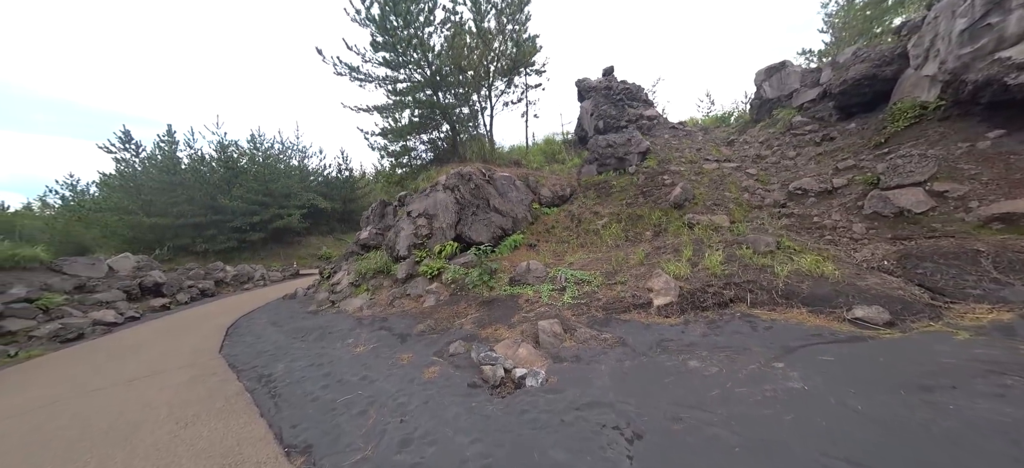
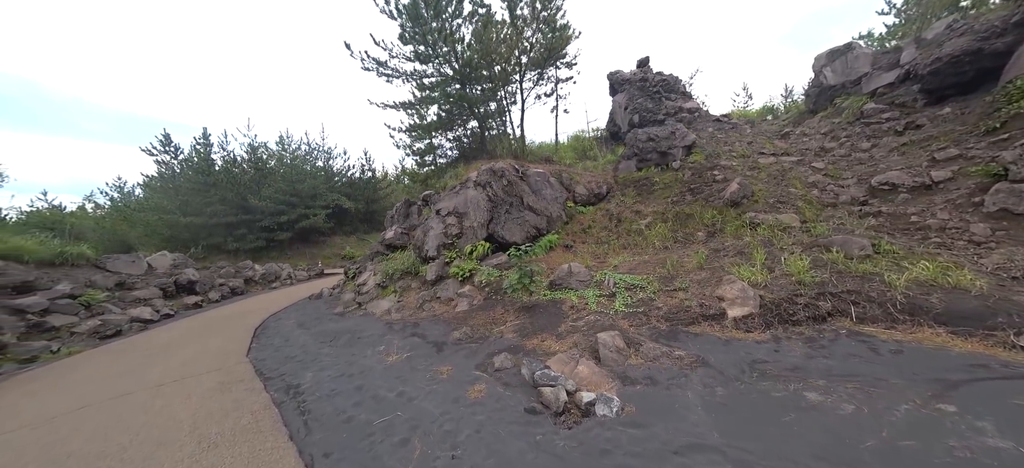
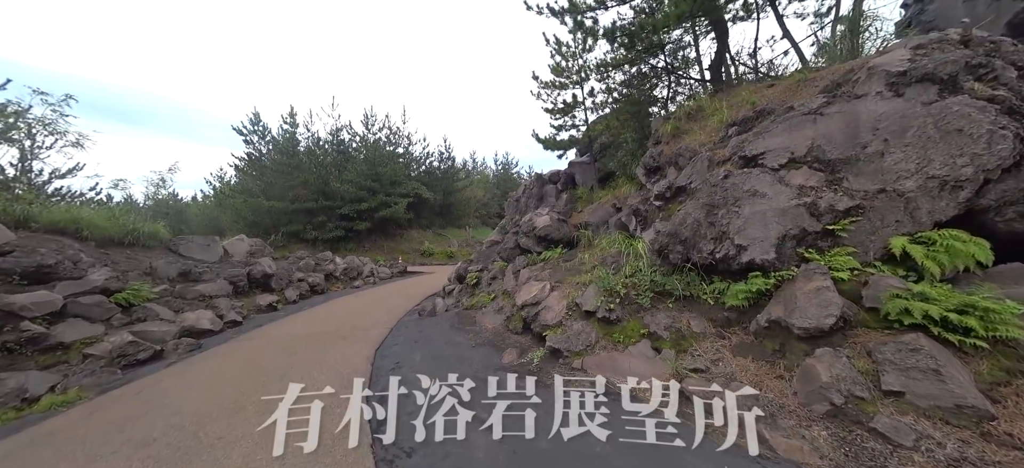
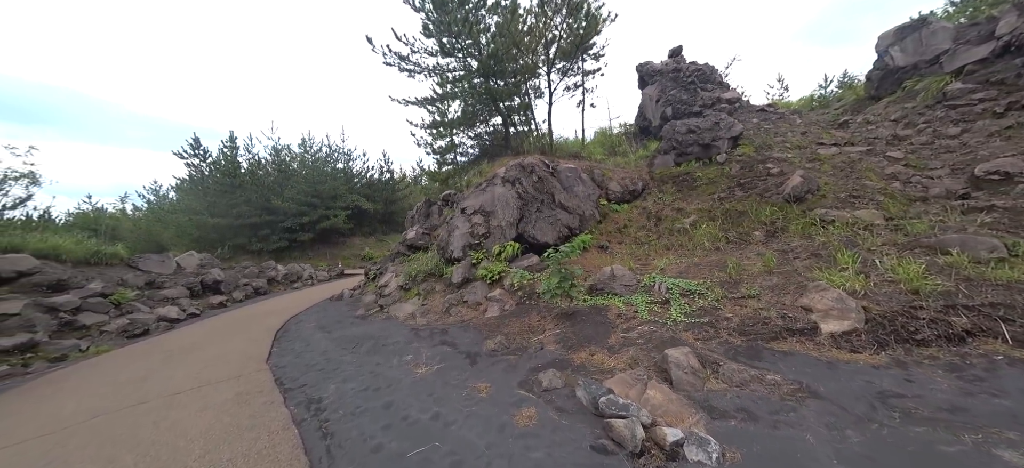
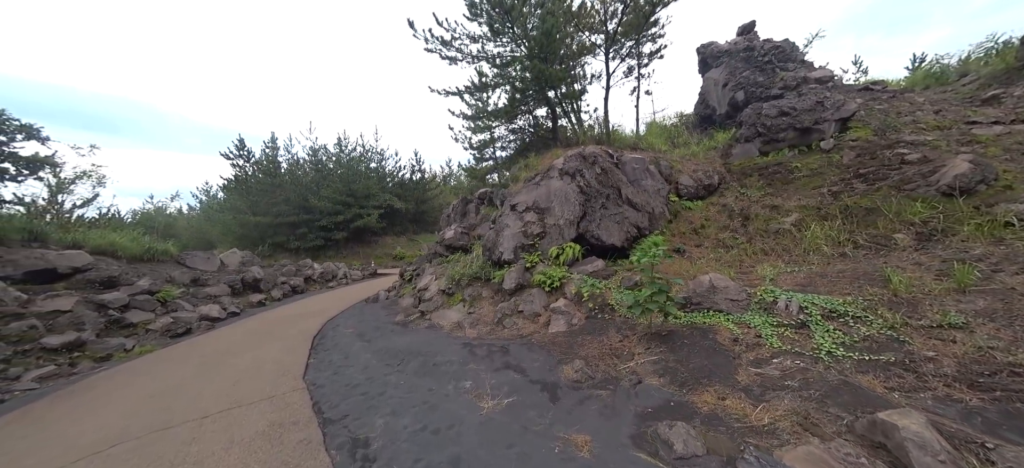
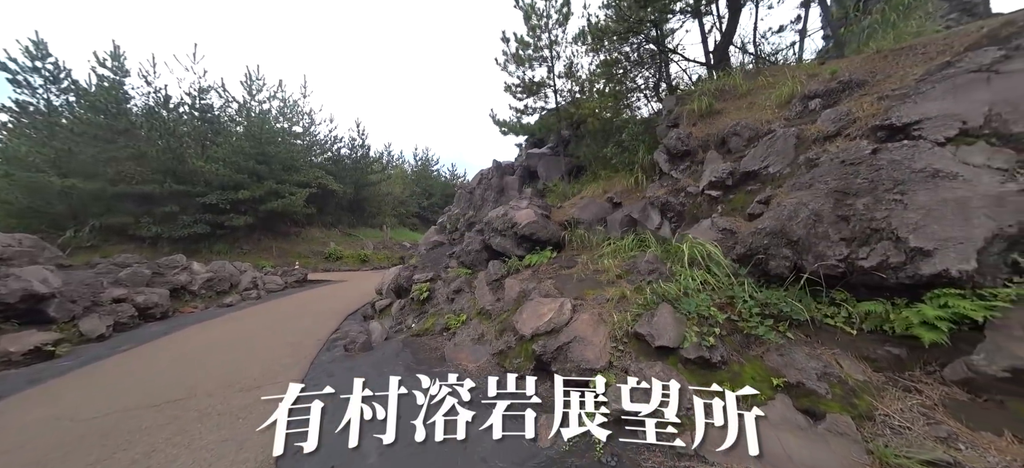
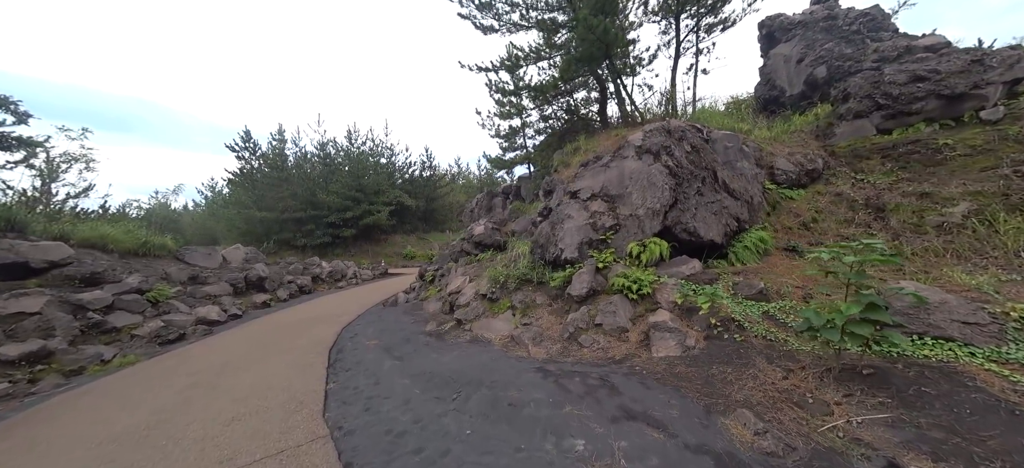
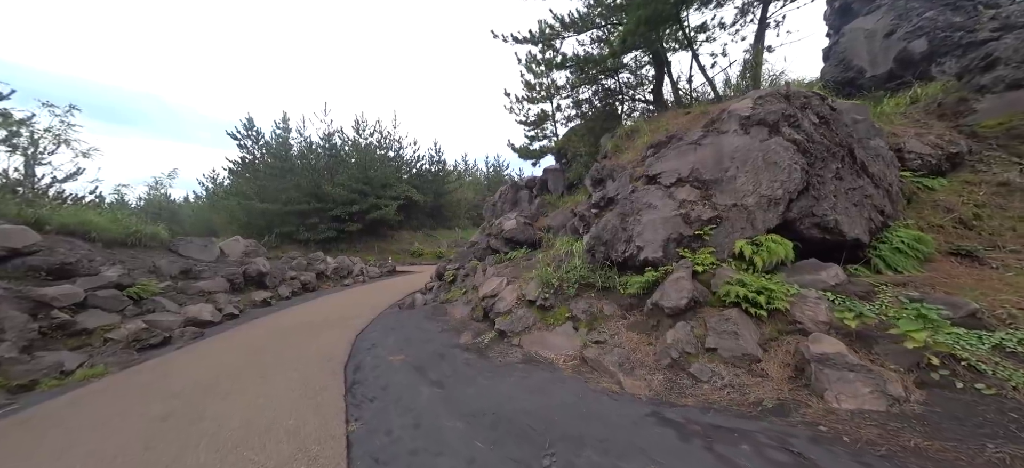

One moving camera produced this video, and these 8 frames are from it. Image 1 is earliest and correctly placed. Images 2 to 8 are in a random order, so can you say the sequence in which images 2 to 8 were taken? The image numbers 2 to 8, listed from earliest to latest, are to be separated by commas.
2, 4, 5, 7, 8, 3, 6
